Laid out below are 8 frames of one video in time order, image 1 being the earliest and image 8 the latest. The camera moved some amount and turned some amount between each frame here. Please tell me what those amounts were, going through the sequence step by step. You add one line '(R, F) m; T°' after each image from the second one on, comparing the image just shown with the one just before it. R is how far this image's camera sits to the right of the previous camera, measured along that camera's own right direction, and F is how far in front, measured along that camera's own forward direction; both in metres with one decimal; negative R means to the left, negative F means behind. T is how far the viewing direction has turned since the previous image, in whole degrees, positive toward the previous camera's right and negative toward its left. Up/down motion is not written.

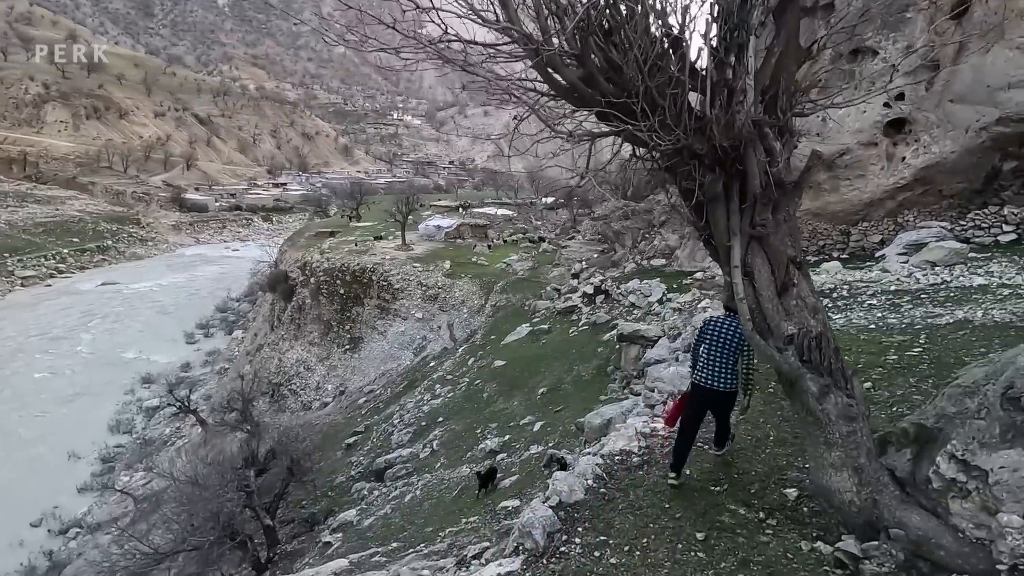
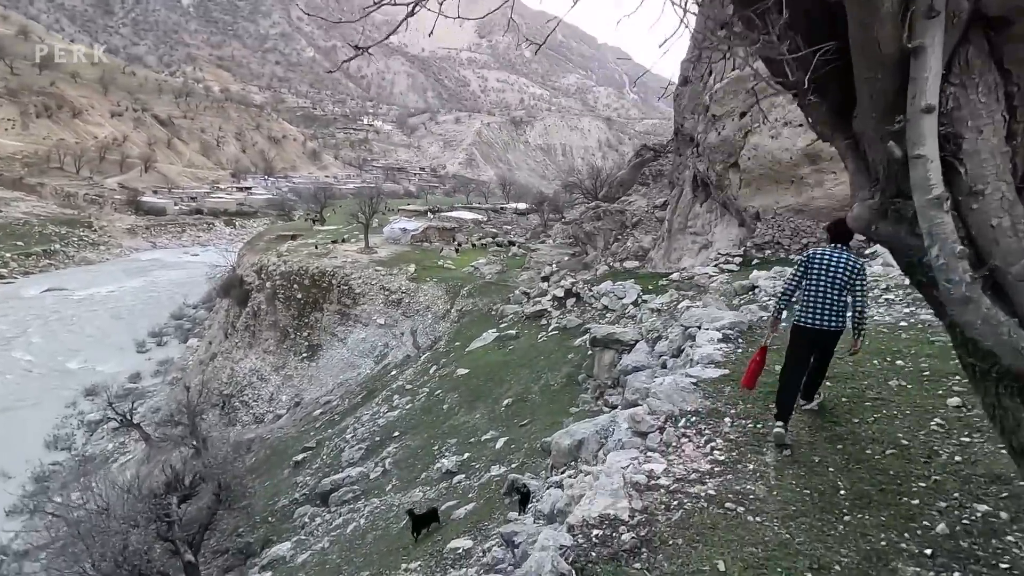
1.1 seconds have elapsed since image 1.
(+0.1, +0.9) m; +3°
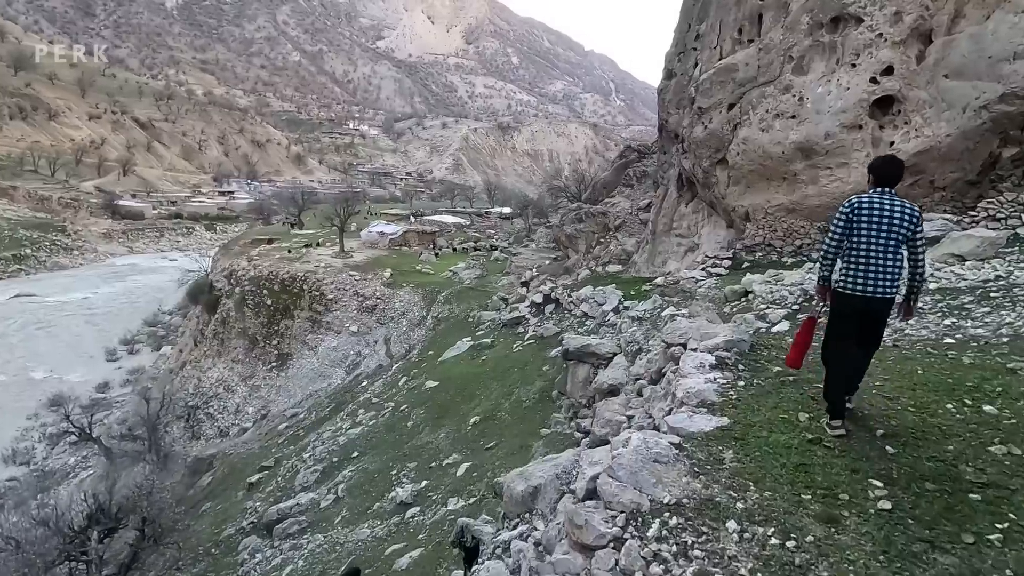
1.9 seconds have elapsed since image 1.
(+0.3, +0.8) m; +1°
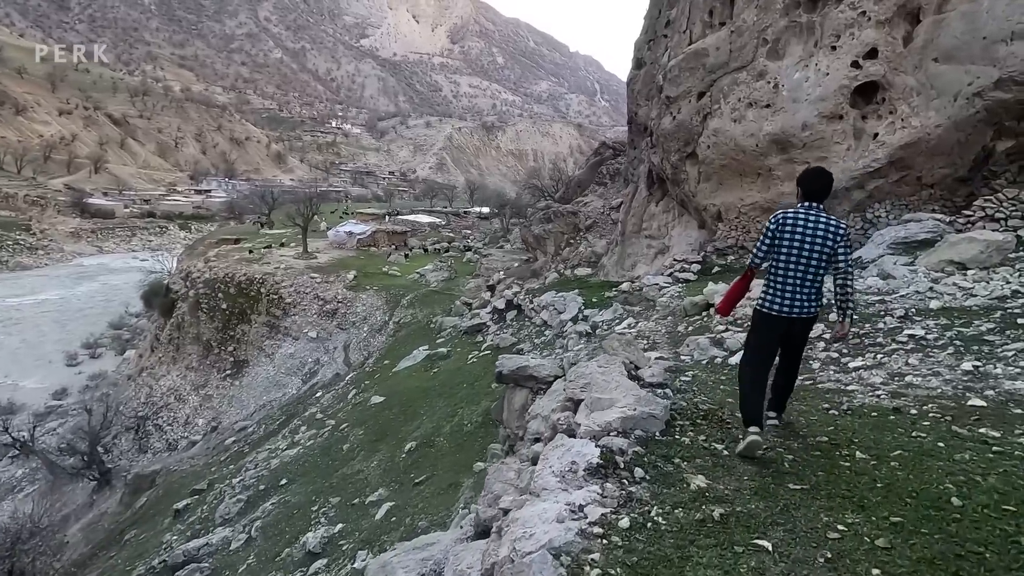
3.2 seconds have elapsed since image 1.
(+0.5, +0.9) m; +1°
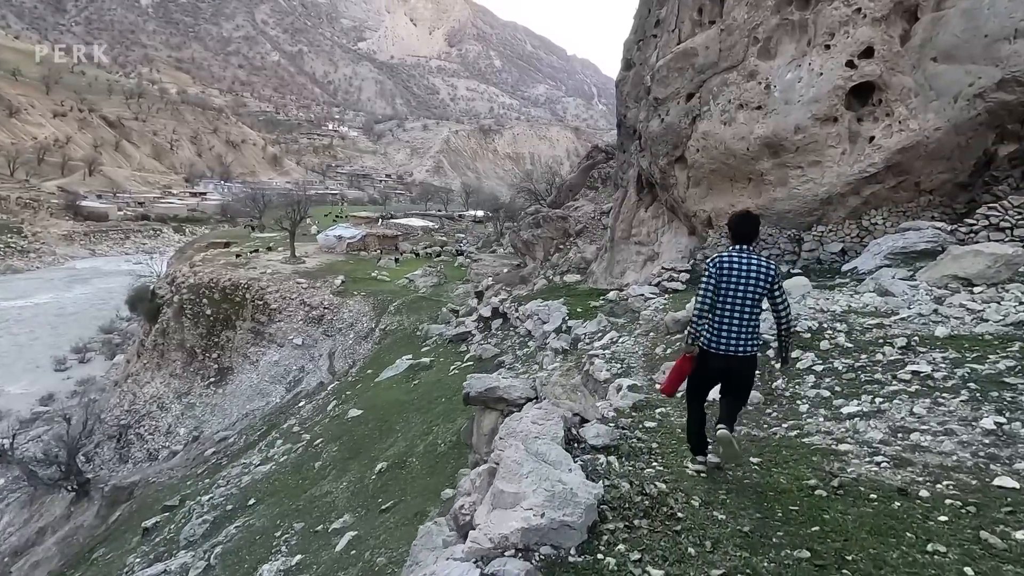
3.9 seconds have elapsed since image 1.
(+0.2, +0.4) m; 0°
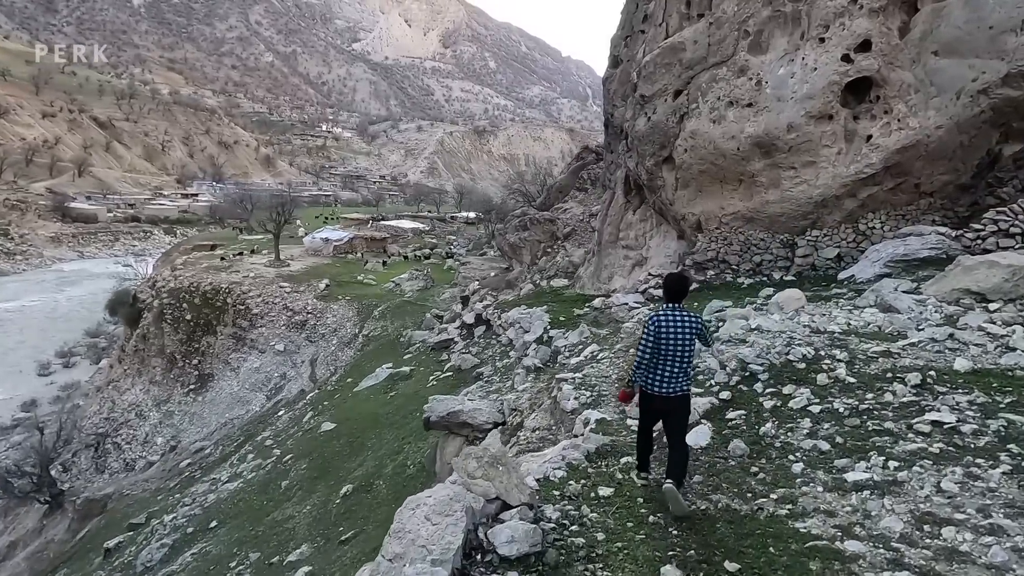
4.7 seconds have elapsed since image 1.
(+0.2, +0.4) m; 0°
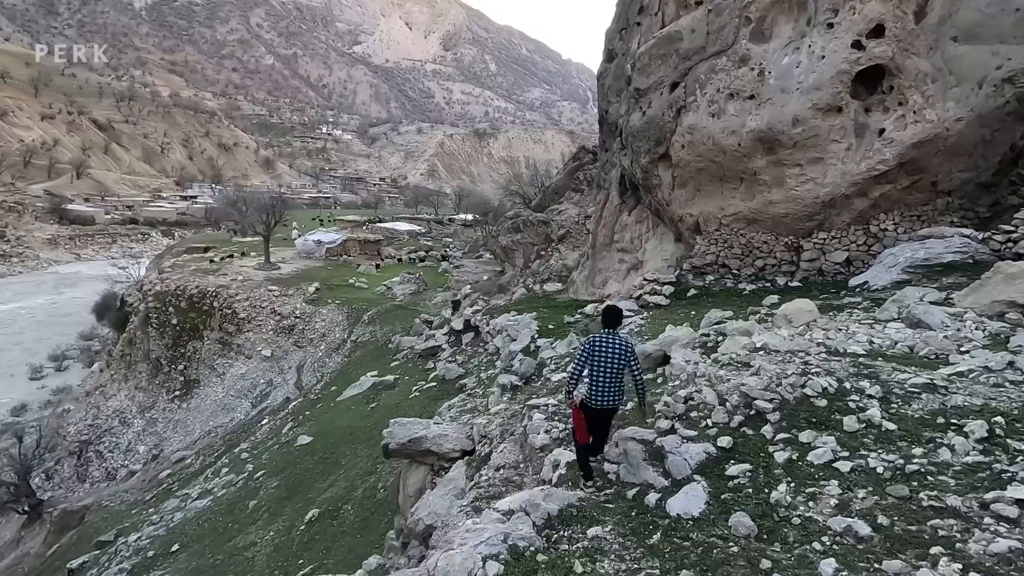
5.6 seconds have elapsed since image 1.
(+0.2, +0.5) m; 0°
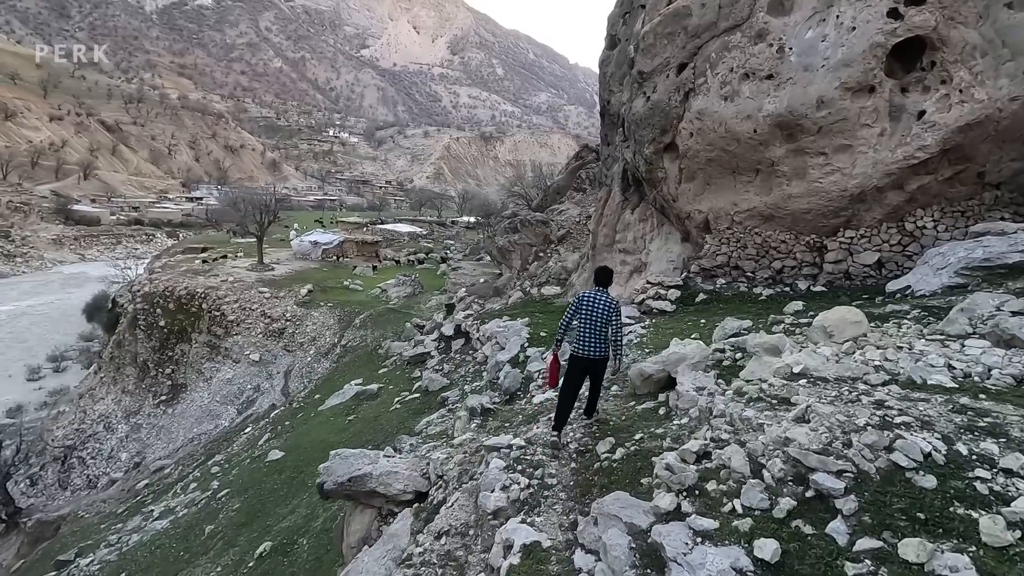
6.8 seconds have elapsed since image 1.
(+0.2, +0.7) m; -1°
